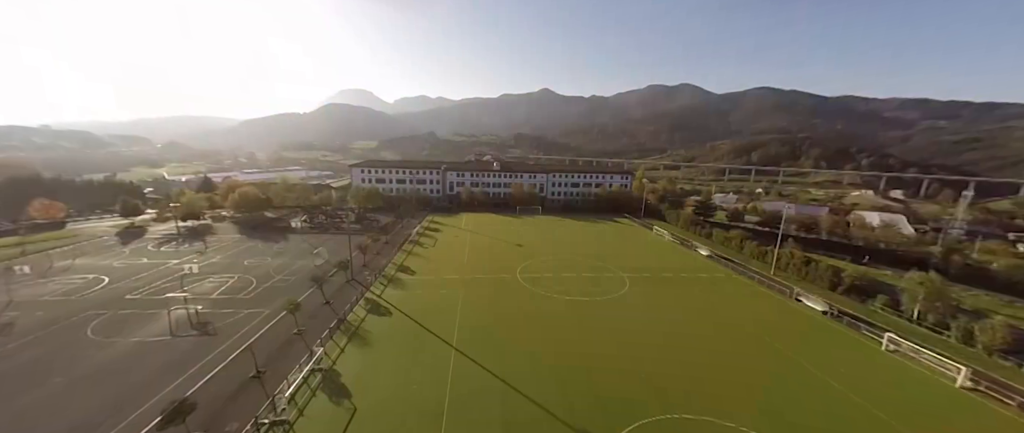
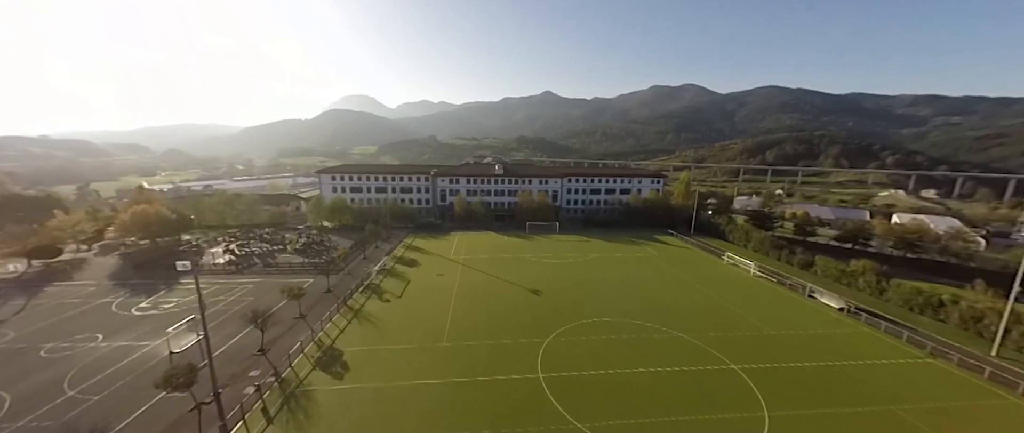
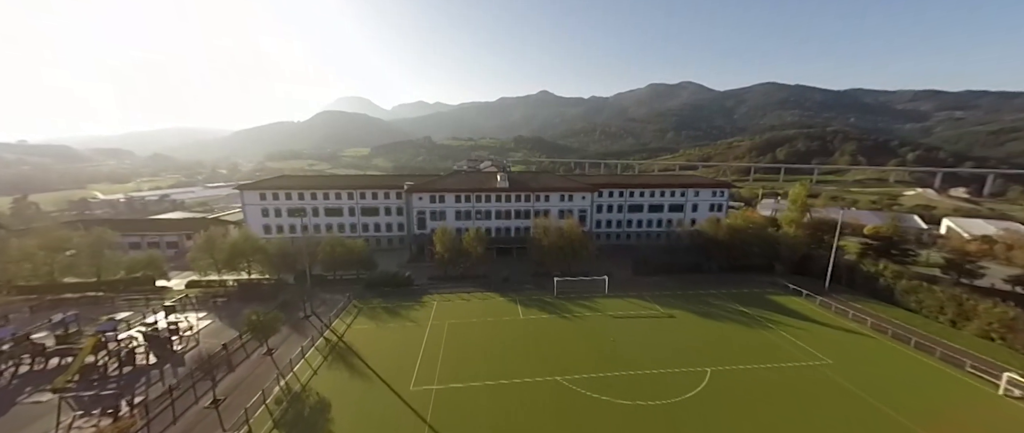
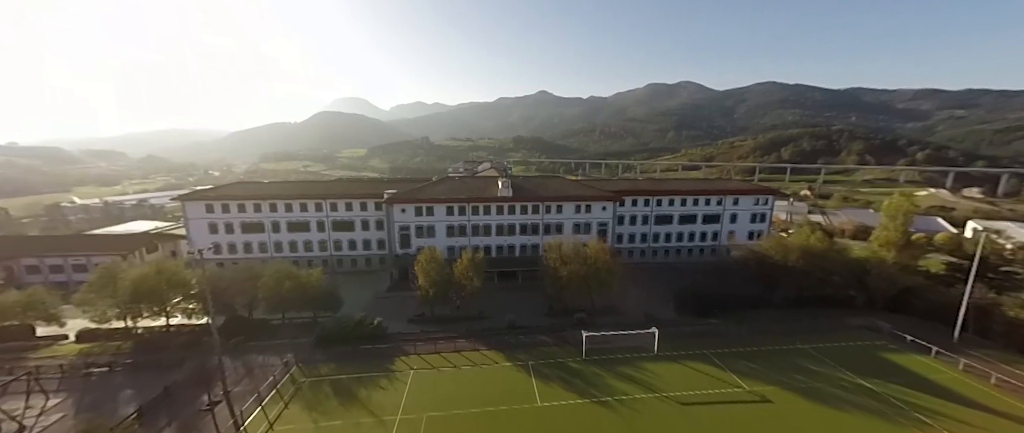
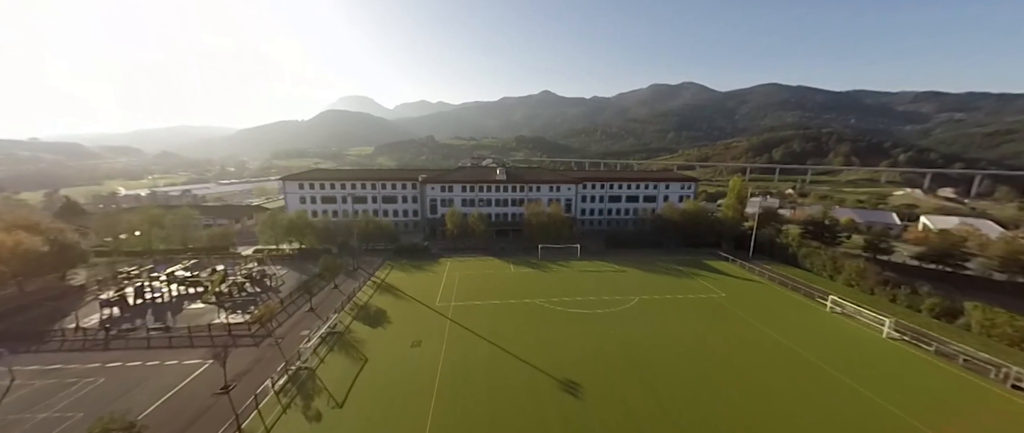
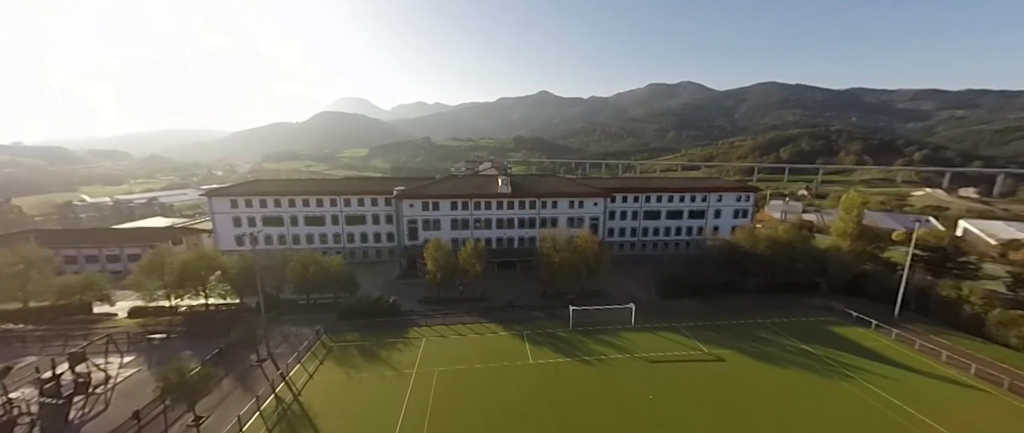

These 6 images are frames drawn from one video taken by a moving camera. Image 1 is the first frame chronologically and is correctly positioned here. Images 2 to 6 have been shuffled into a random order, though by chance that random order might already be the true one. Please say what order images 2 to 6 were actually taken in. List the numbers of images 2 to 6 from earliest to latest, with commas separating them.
2, 5, 3, 6, 4
